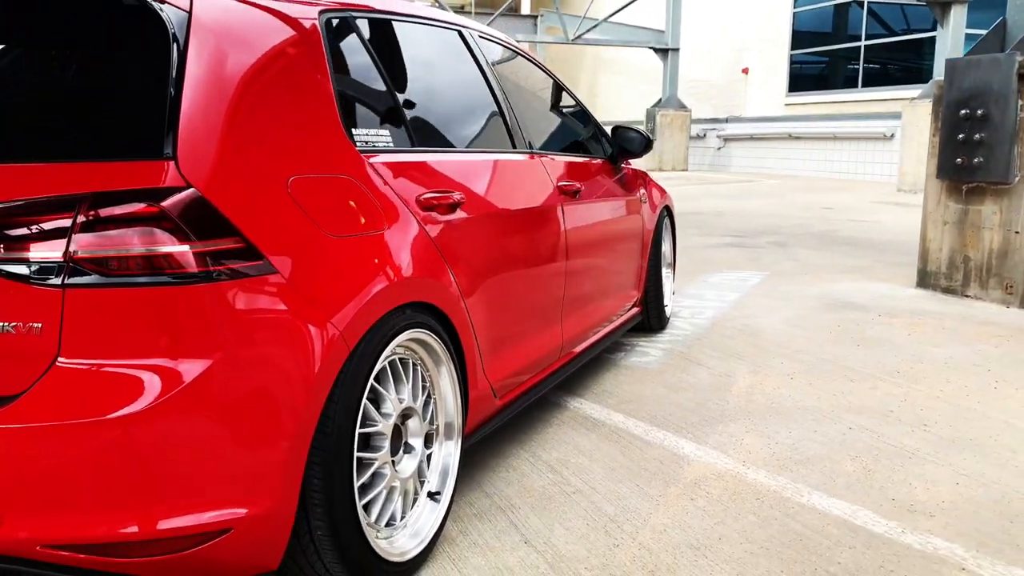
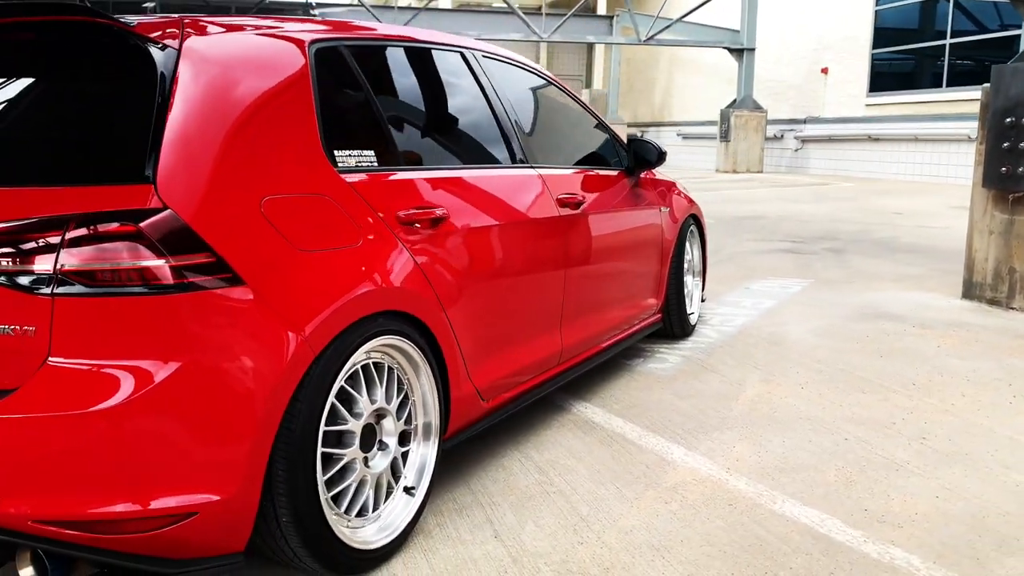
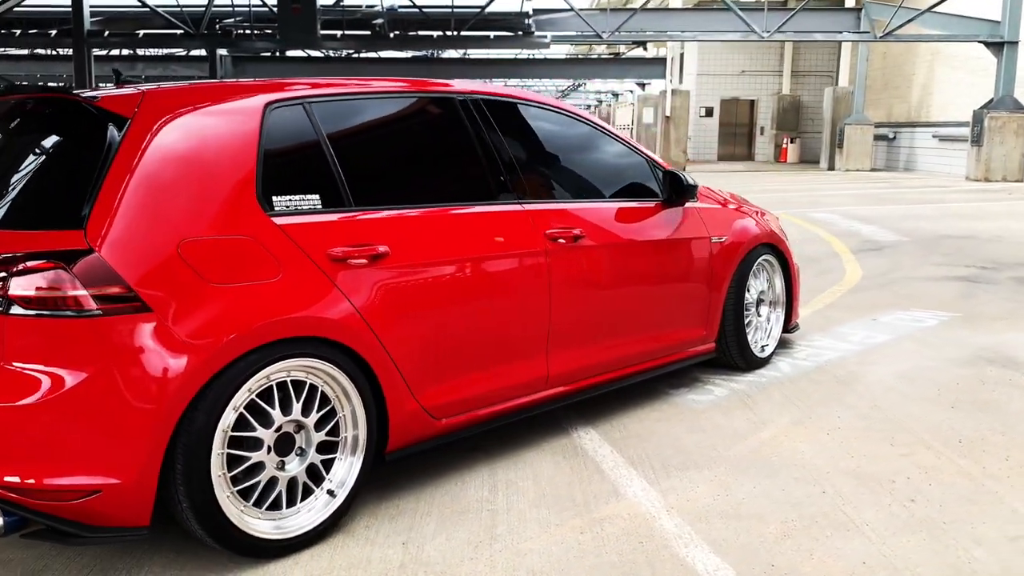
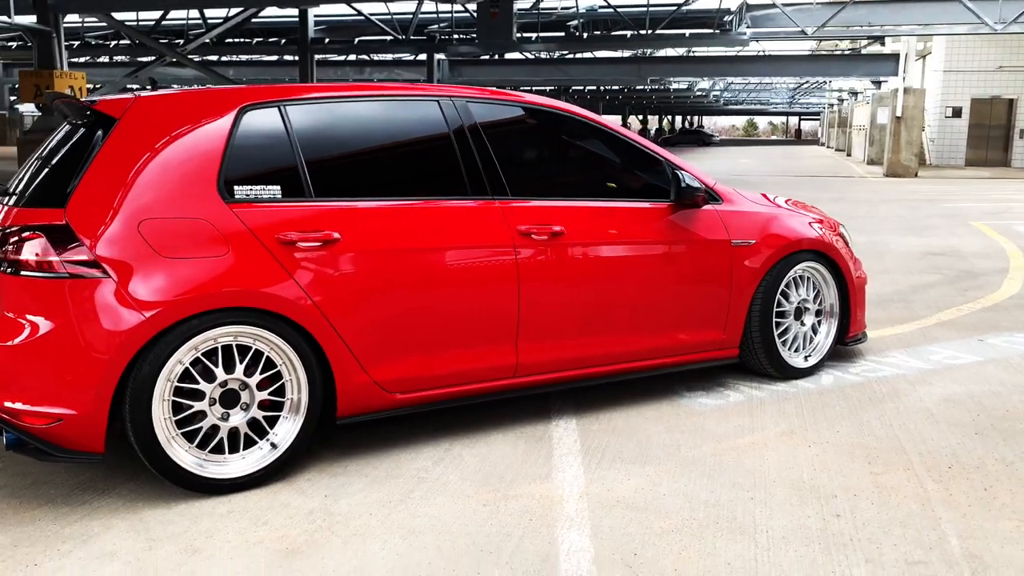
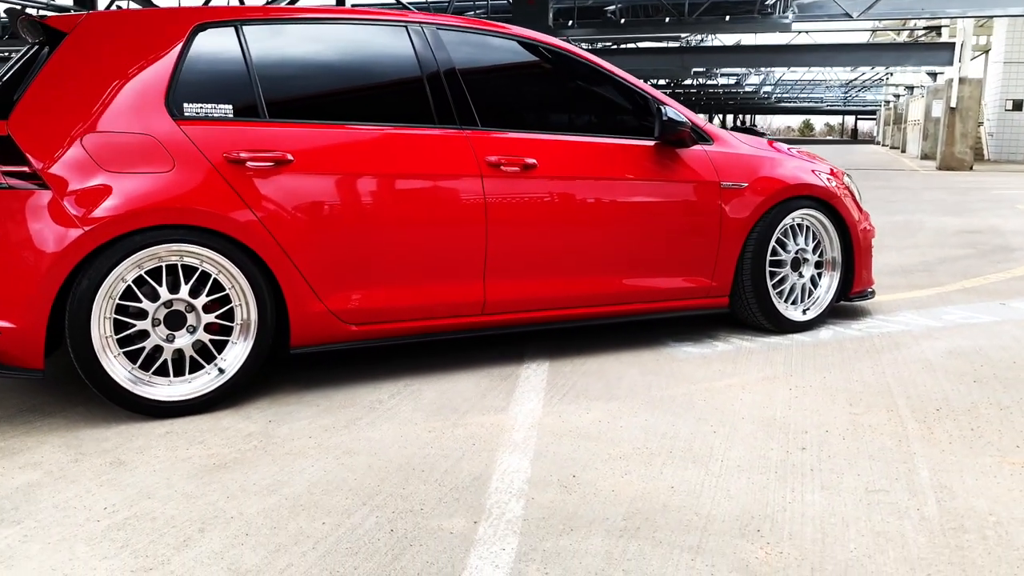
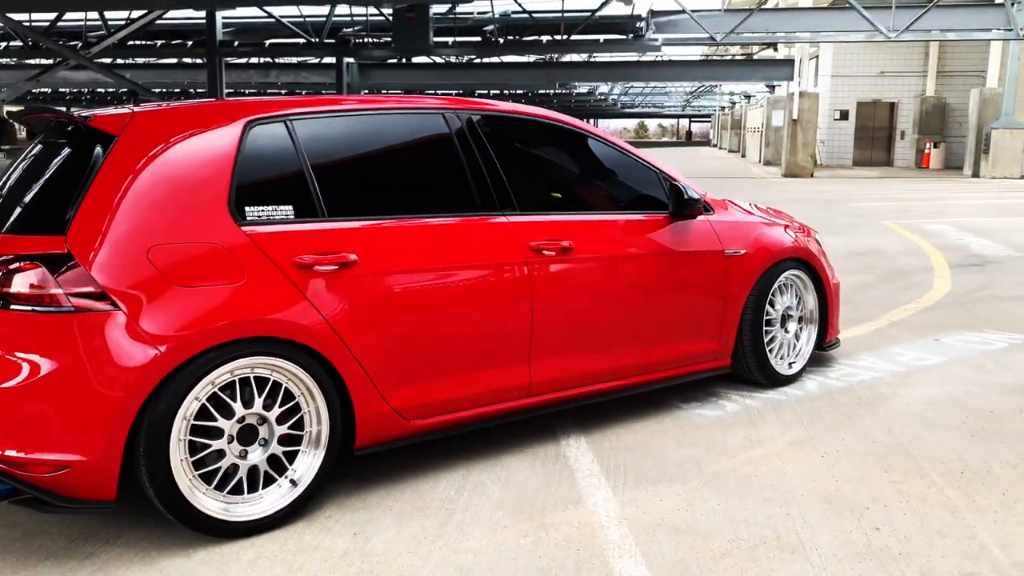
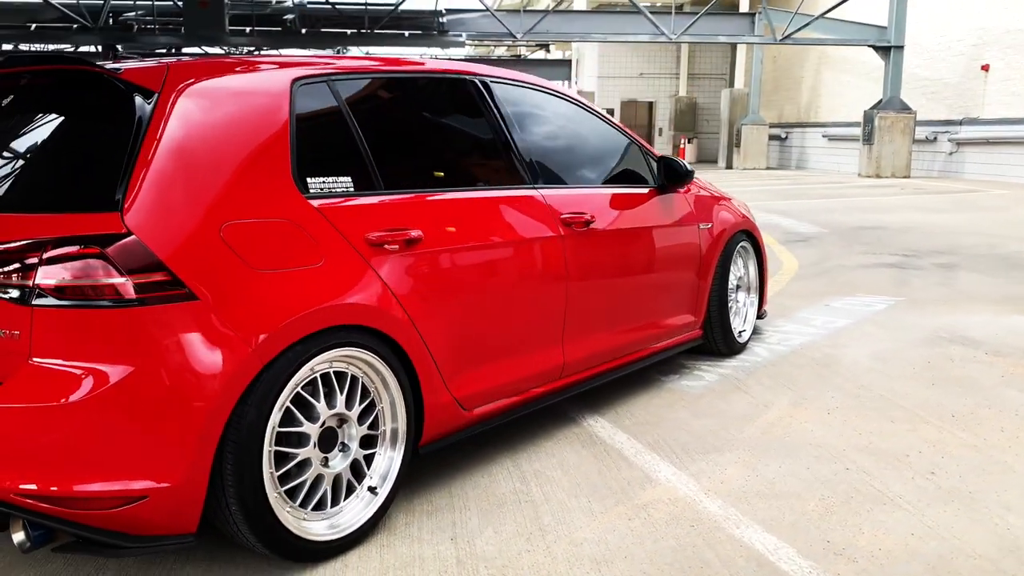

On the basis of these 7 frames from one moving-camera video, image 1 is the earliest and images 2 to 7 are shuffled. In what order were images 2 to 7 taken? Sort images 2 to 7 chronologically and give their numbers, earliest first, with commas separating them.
2, 7, 3, 6, 4, 5
